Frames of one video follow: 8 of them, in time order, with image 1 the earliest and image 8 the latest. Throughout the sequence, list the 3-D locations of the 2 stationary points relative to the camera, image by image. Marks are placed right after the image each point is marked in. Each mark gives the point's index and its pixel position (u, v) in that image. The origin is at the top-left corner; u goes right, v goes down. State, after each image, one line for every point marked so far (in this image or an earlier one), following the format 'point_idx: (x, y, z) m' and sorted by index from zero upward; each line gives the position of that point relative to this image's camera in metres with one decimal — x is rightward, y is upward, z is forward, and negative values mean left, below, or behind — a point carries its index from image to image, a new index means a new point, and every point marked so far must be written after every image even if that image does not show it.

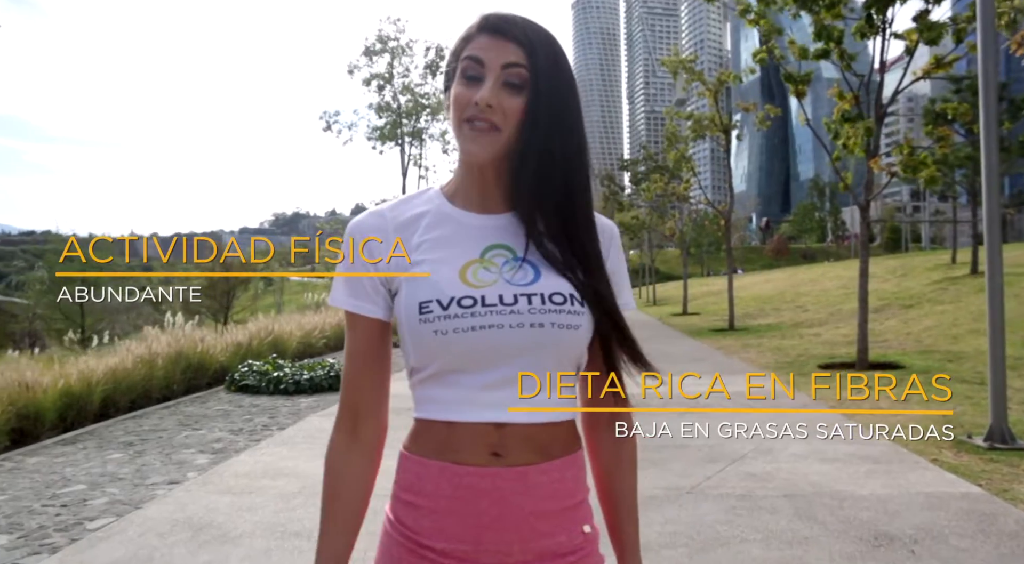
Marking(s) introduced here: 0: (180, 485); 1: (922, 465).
0: (-2.7, -1.7, +5.4) m
1: (+3.6, -1.6, +5.7) m
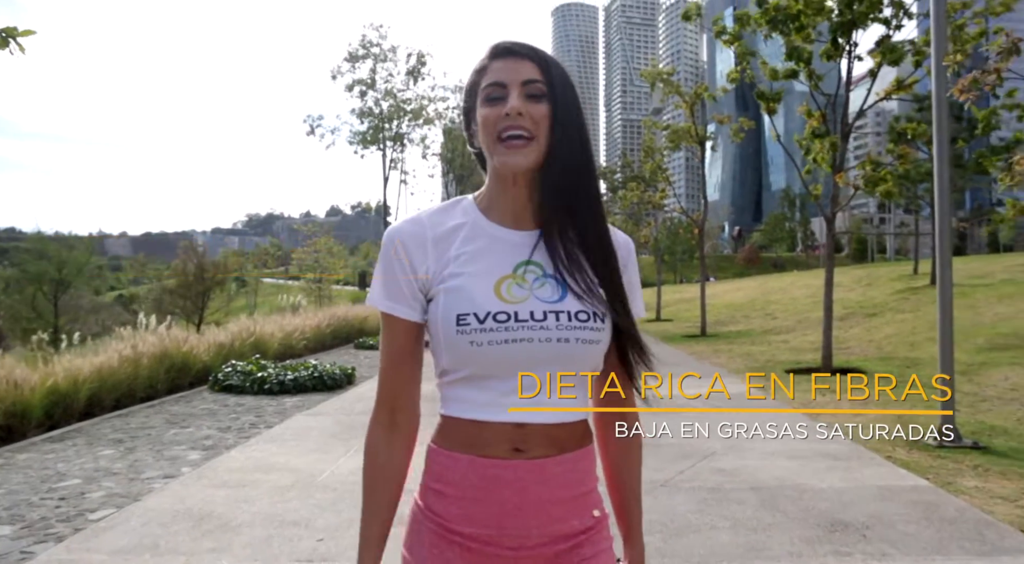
0: (-2.9, -1.7, +5.6) m
1: (+3.4, -1.7, +6.2) m
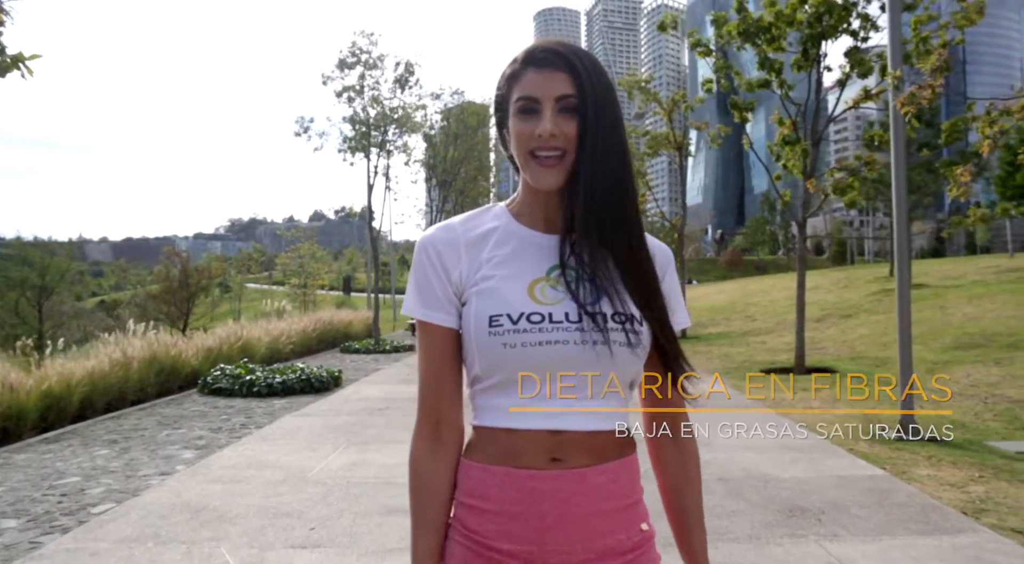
0: (-3.0, -1.7, +5.8) m
1: (+3.3, -1.7, +6.5) m
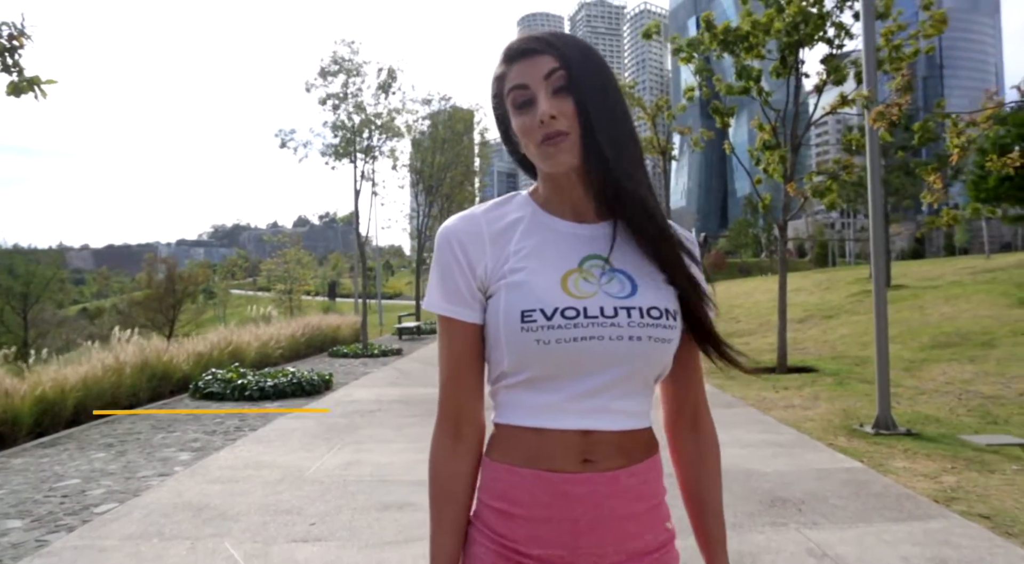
0: (-3.1, -1.8, +5.9) m
1: (+3.2, -1.7, +6.8) m
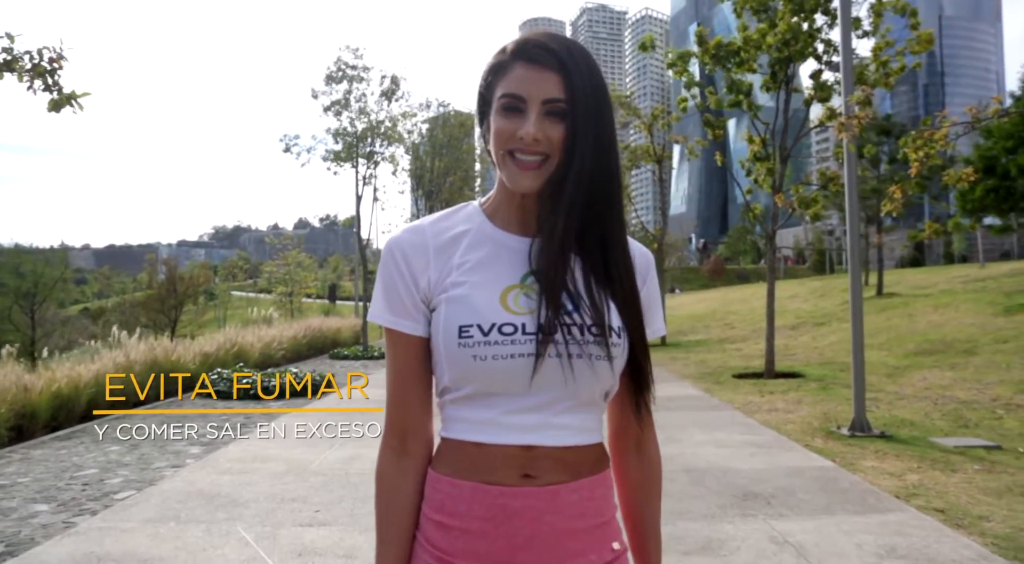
0: (-3.2, -1.8, +6.3) m
1: (+3.1, -1.8, +7.2) m
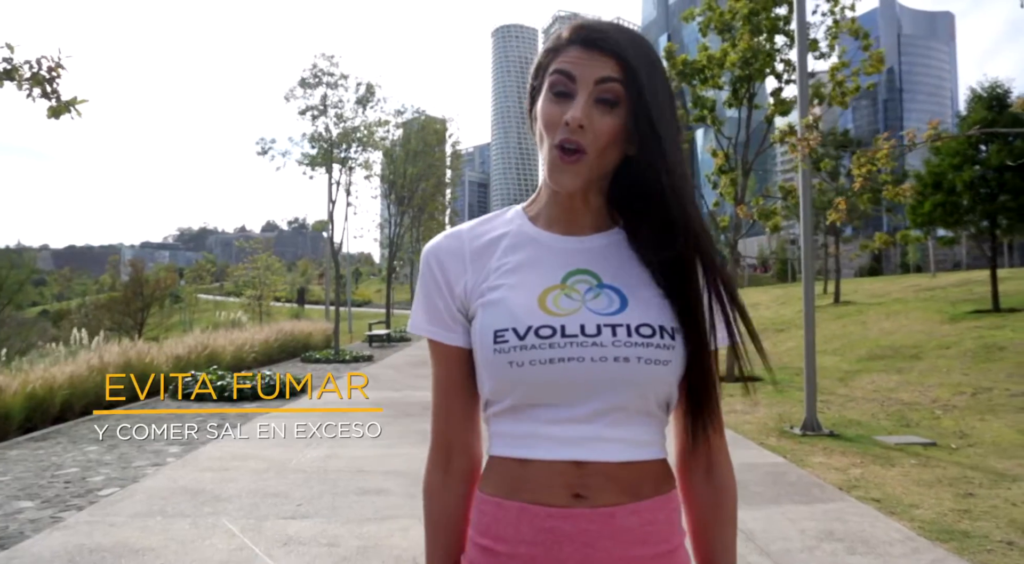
0: (-3.4, -1.8, +6.5) m
1: (+2.8, -1.9, +7.6) m
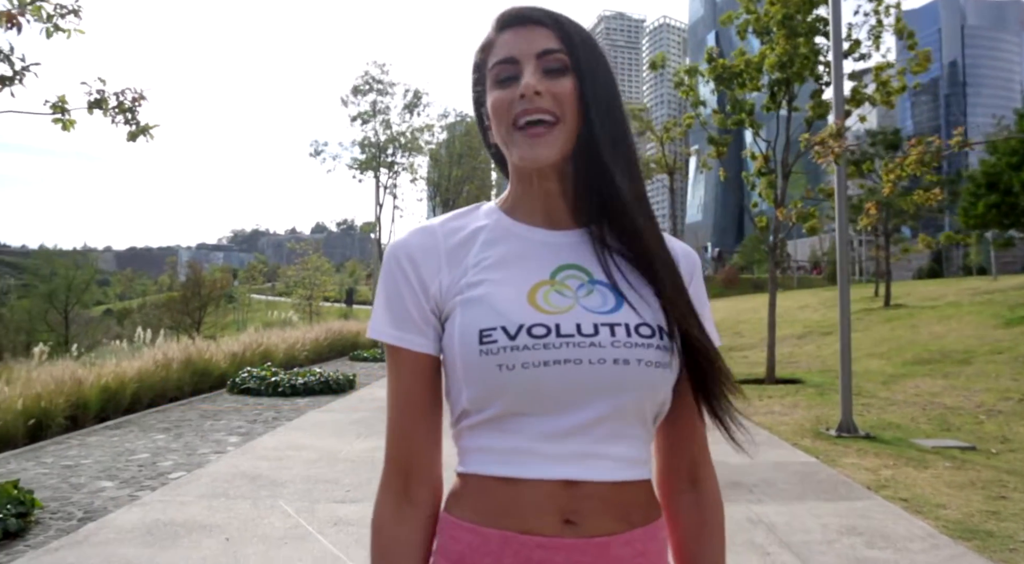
0: (-3.1, -1.8, +7.0) m
1: (+3.2, -1.9, +7.7) m
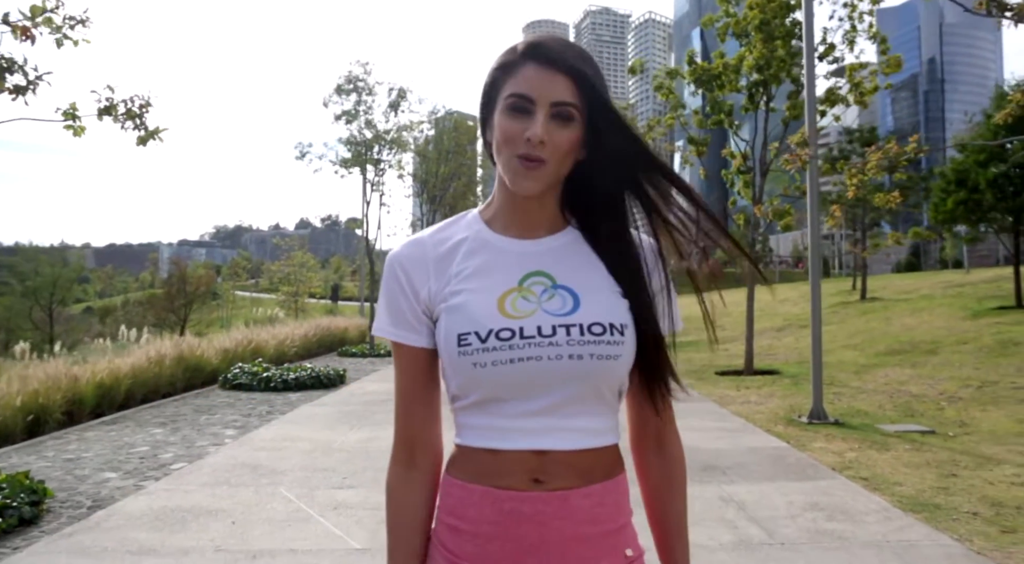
0: (-3.2, -1.8, +7.3) m
1: (+3.1, -1.9, +8.2) m
